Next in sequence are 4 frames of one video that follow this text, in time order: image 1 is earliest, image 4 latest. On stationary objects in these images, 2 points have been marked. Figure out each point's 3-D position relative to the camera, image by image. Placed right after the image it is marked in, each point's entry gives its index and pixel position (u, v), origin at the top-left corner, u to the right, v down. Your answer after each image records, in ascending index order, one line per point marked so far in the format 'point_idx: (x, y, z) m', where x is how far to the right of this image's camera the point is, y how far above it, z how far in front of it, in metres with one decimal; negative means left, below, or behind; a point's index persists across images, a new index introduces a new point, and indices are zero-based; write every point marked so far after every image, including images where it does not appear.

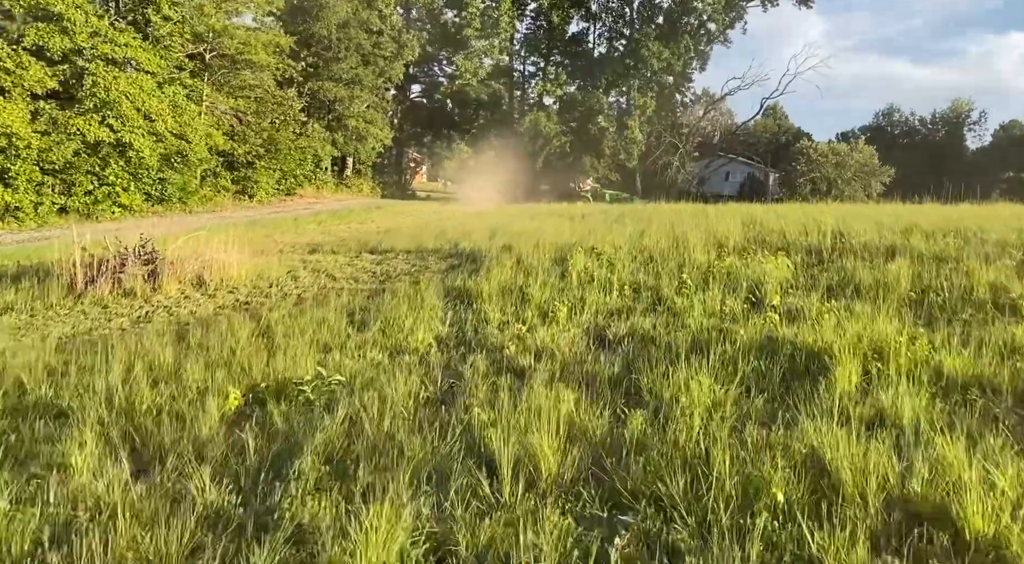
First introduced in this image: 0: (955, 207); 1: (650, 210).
0: (+7.1, +1.1, +12.7) m
1: (+2.8, +1.4, +16.0) m
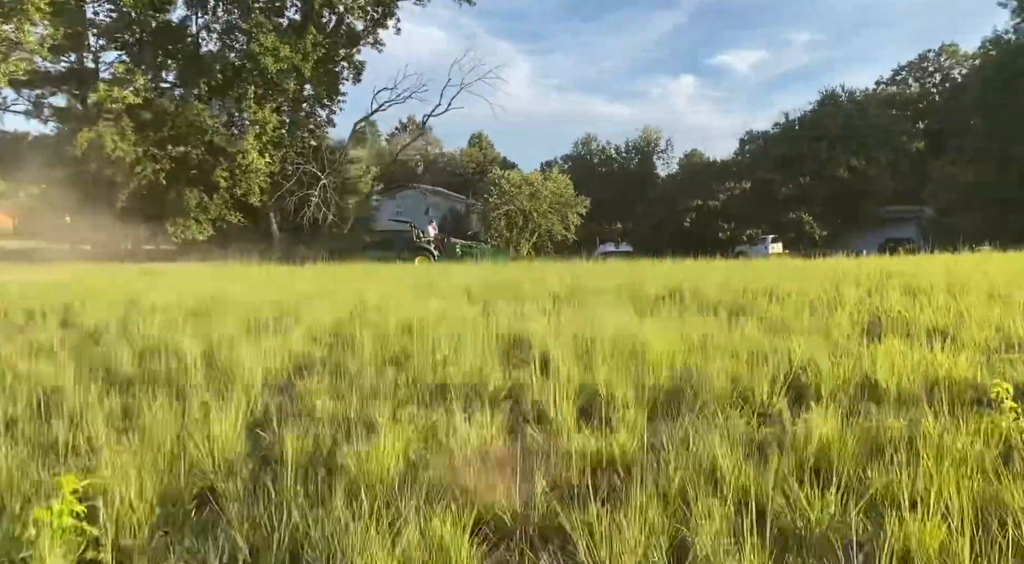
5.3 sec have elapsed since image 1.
0: (+0.9, -0.2, +6.3) m
1: (-4.3, -0.3, +8.0) m
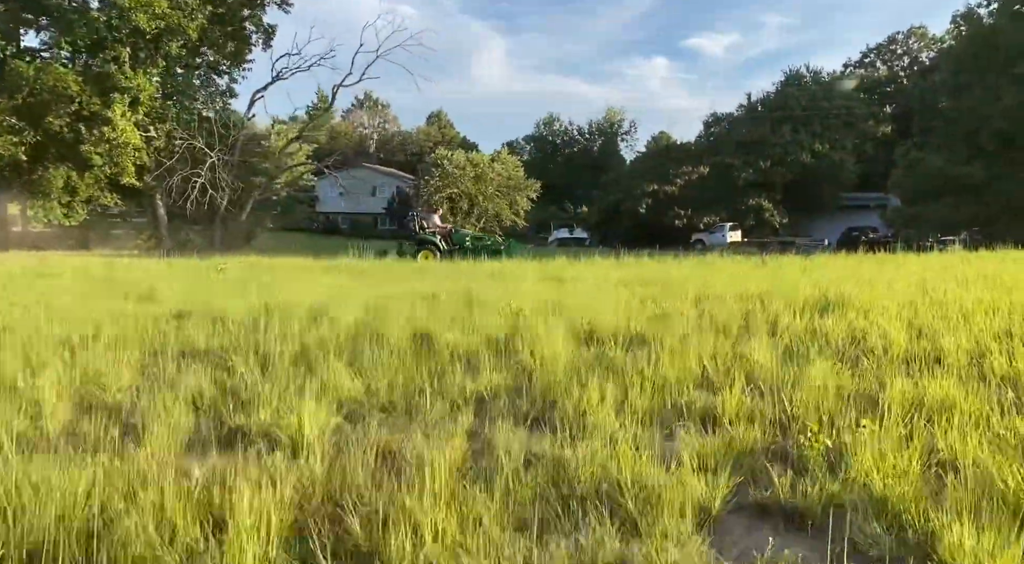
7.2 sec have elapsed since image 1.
0: (-0.7, -0.5, +3.6) m
1: (-6.0, -0.5, +5.1) m
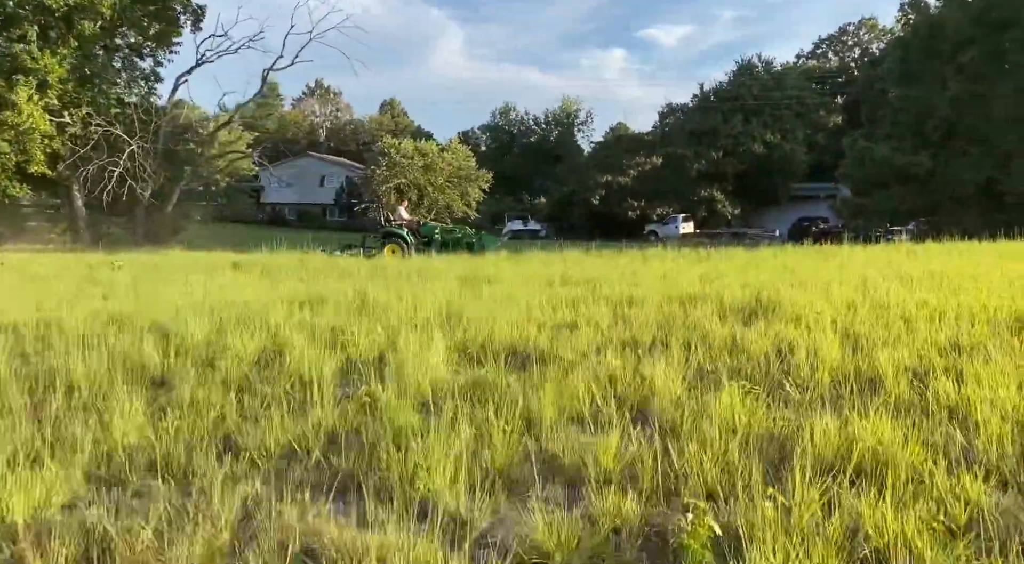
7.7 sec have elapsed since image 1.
0: (-1.4, -0.6, +2.7) m
1: (-6.7, -0.6, +4.0) m
